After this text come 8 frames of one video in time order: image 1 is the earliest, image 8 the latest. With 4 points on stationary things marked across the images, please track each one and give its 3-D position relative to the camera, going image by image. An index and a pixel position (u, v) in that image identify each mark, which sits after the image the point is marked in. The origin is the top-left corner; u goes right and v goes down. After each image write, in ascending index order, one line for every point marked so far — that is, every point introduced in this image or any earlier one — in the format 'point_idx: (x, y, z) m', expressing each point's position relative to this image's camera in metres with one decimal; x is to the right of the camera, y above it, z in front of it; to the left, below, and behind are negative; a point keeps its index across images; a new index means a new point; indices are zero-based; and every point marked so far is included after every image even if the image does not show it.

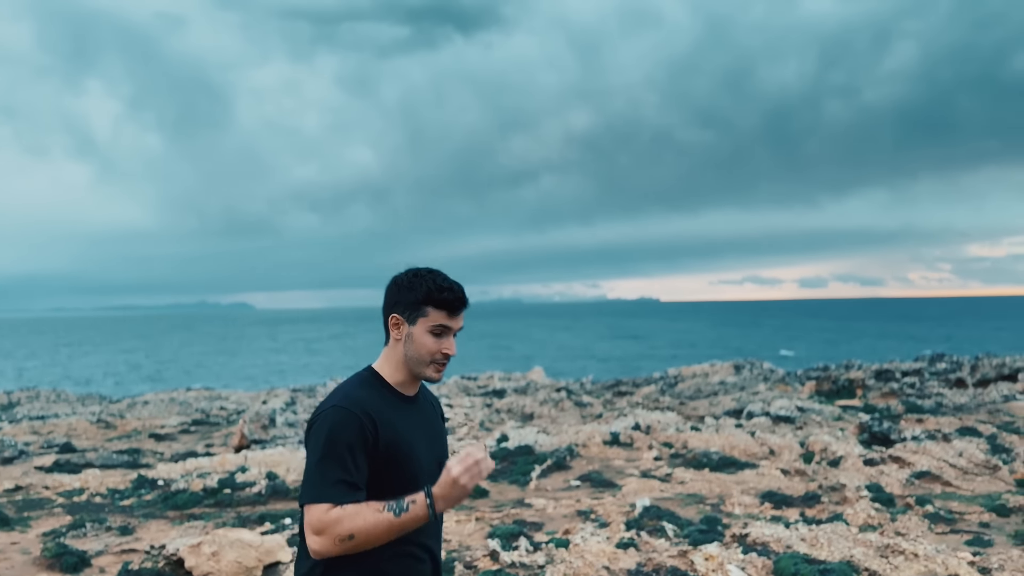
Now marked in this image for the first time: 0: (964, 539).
0: (+5.5, -3.1, +10.2) m
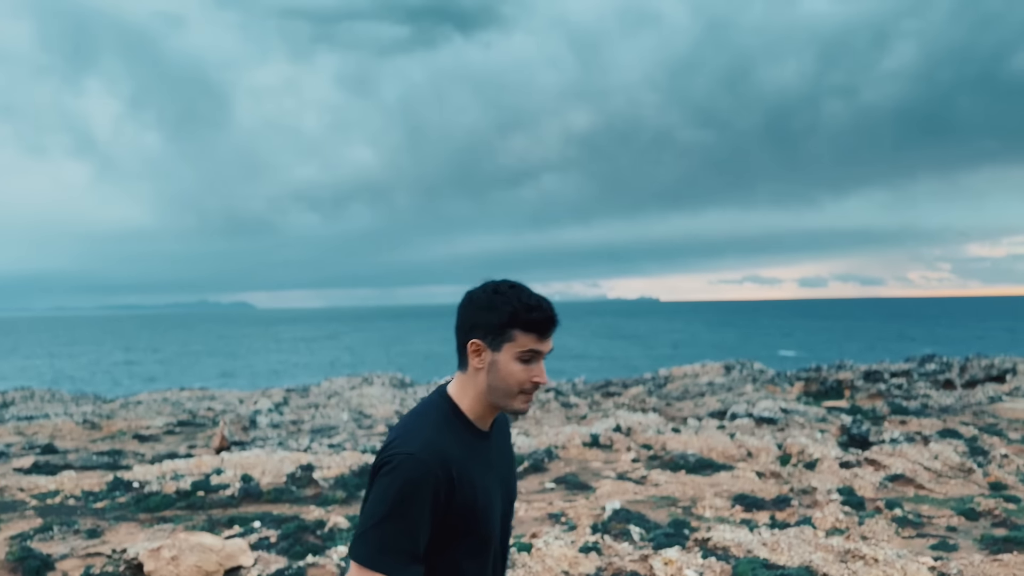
0: (+5.1, -3.1, +10.2) m
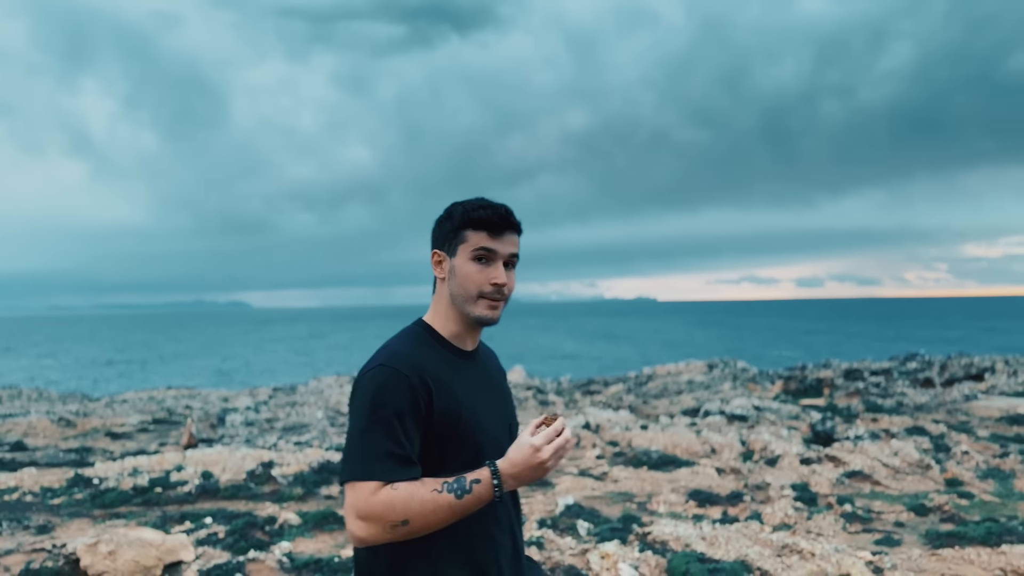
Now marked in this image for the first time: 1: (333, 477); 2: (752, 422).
0: (+4.4, -3.0, +10.2) m
1: (-3.1, -3.3, +14.5) m
2: (+5.8, -3.2, +20.2) m
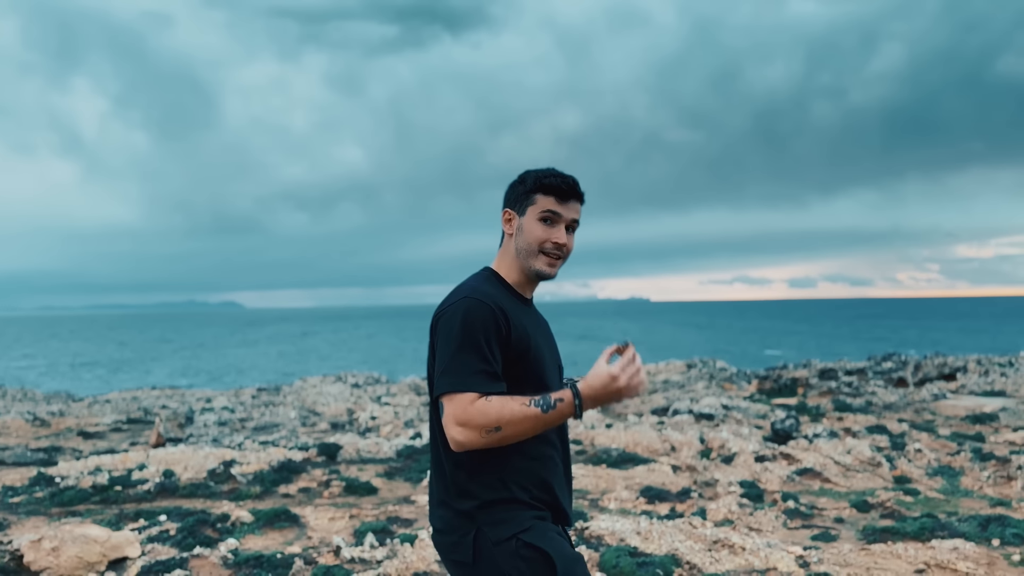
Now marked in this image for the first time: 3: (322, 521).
0: (+3.7, -3.0, +10.4) m
1: (-3.9, -3.3, +14.7) m
2: (+5.0, -3.2, +20.4) m
3: (-2.7, -3.3, +11.9) m
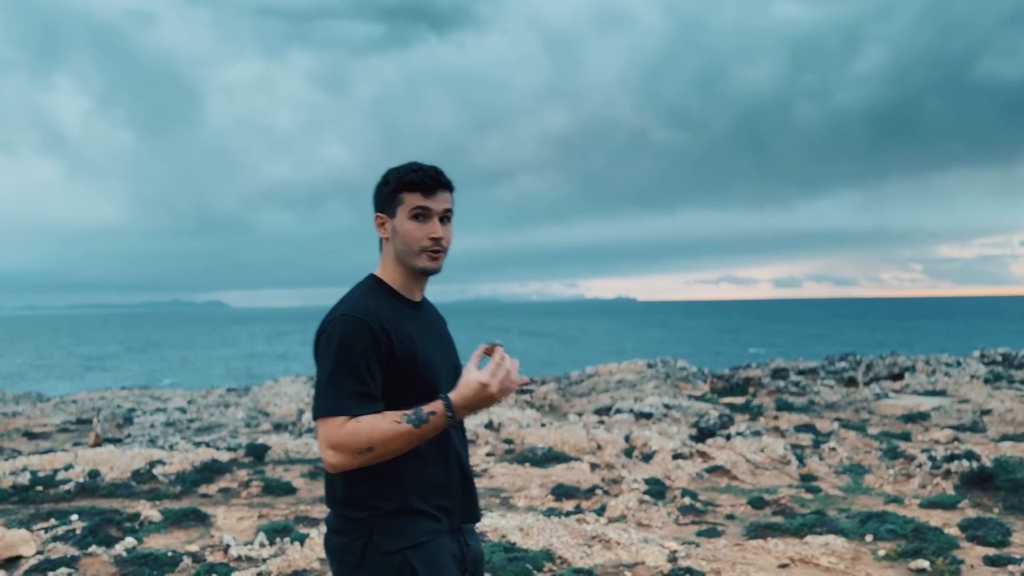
0: (+2.3, -3.1, +10.6) m
1: (-5.3, -3.3, +14.8) m
2: (+3.5, -3.2, +20.6) m
3: (-4.1, -3.4, +12.1) m
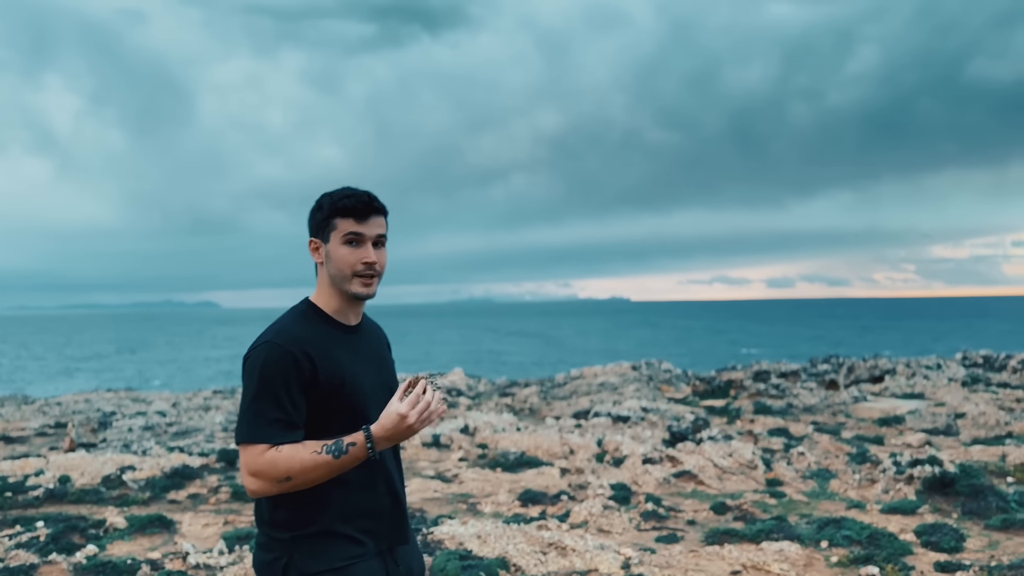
0: (+1.8, -3.2, +10.7) m
1: (-5.8, -3.4, +14.8) m
2: (+3.0, -3.3, +20.7) m
3: (-4.6, -3.5, +12.1) m
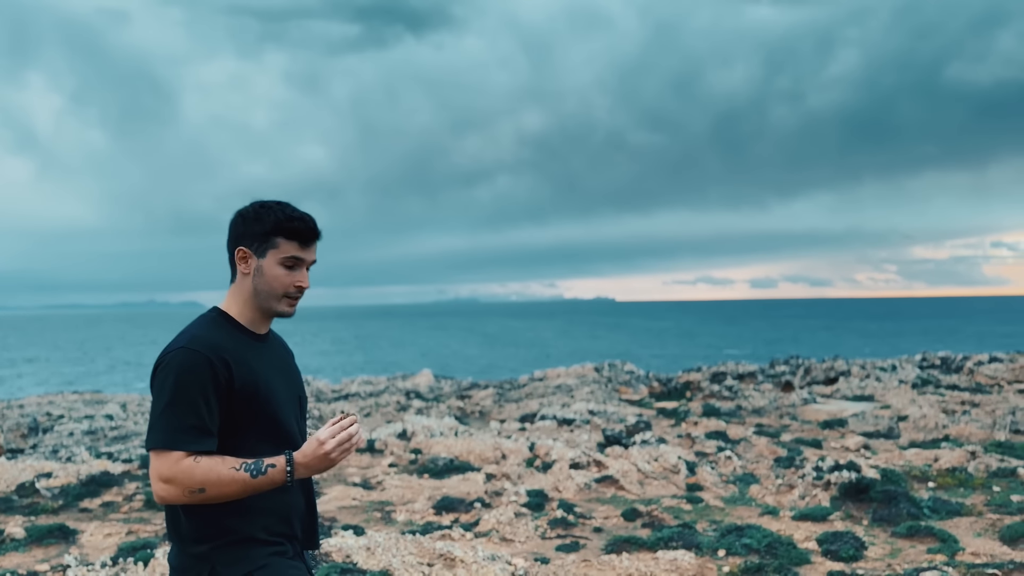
0: (+0.6, -3.2, +10.6) m
1: (-7.1, -3.5, +14.5) m
2: (+1.5, -3.4, +20.6) m
3: (-5.9, -3.5, +11.9) m
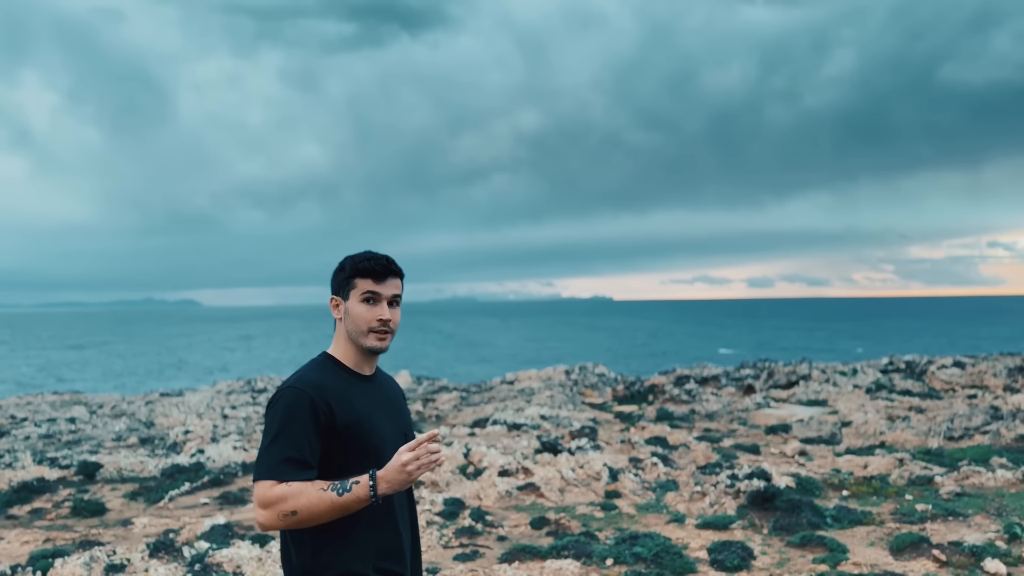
0: (-0.7, -3.4, +10.8) m
1: (-8.5, -3.7, +14.8) m
2: (+0.2, -3.6, +20.9) m
3: (-7.2, -3.7, +12.1) m
